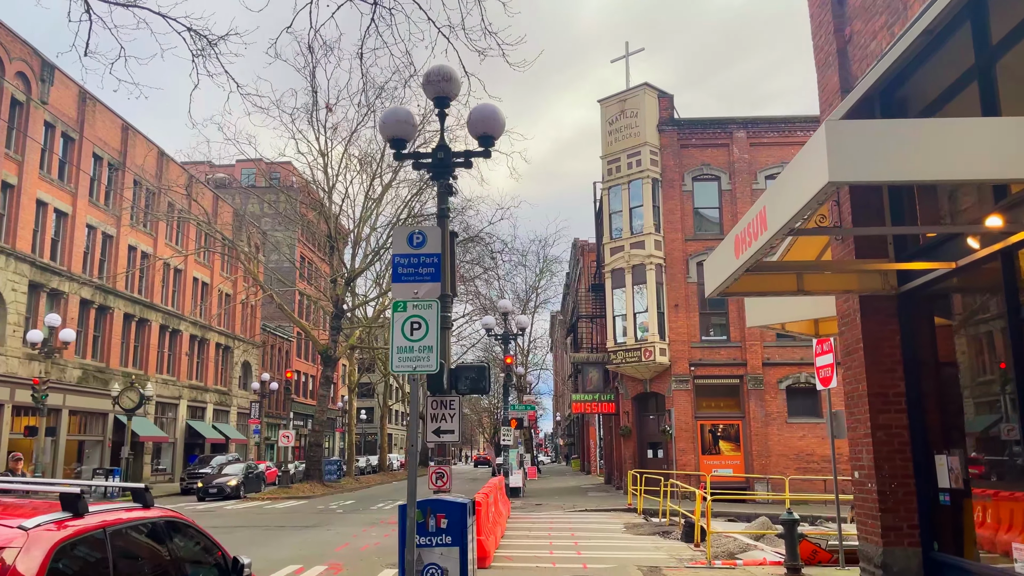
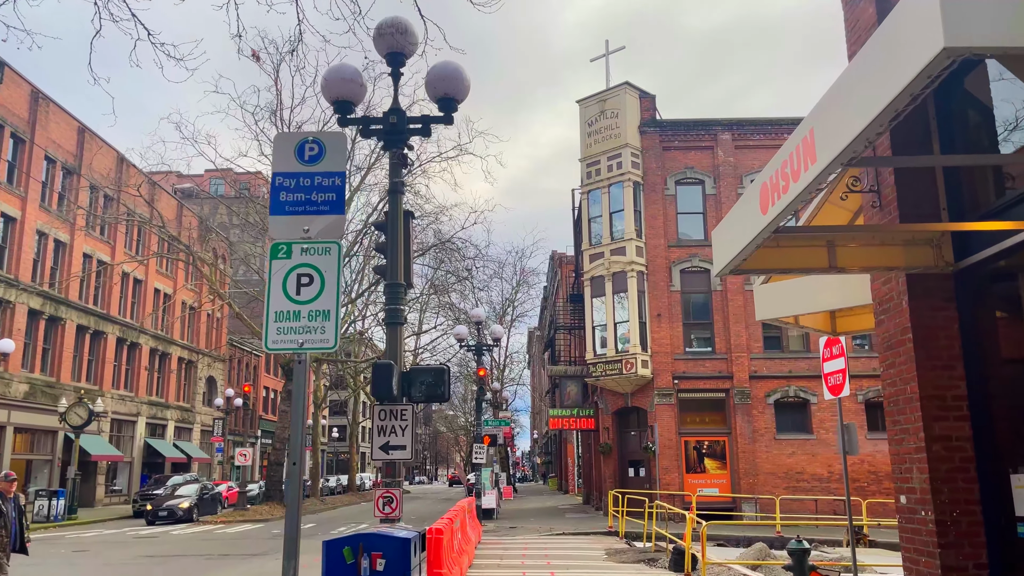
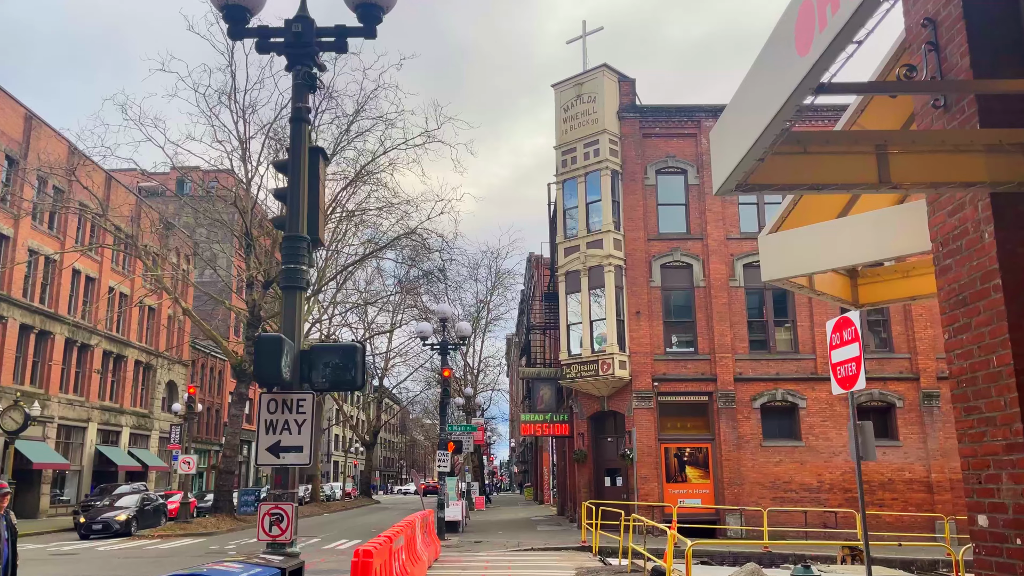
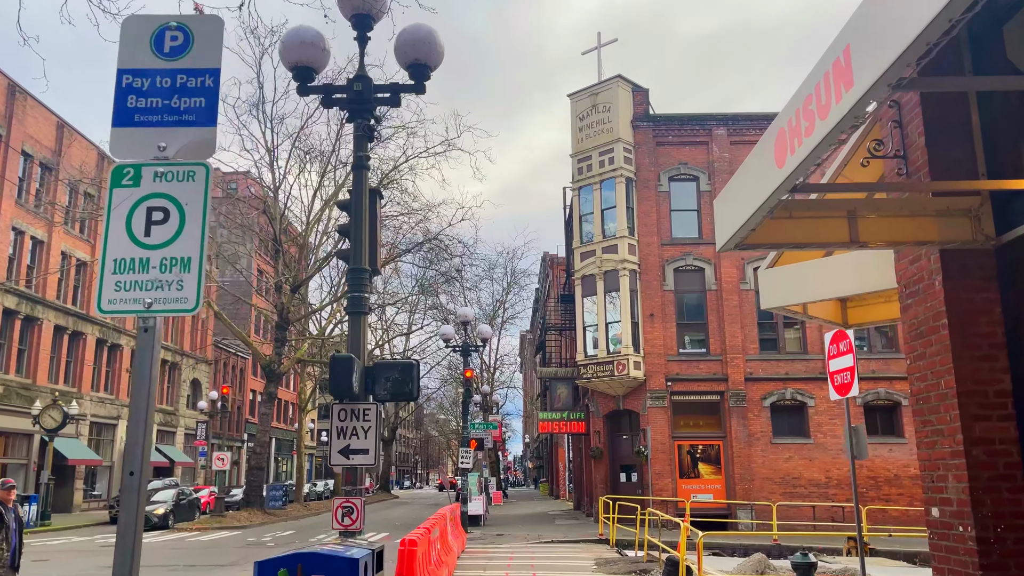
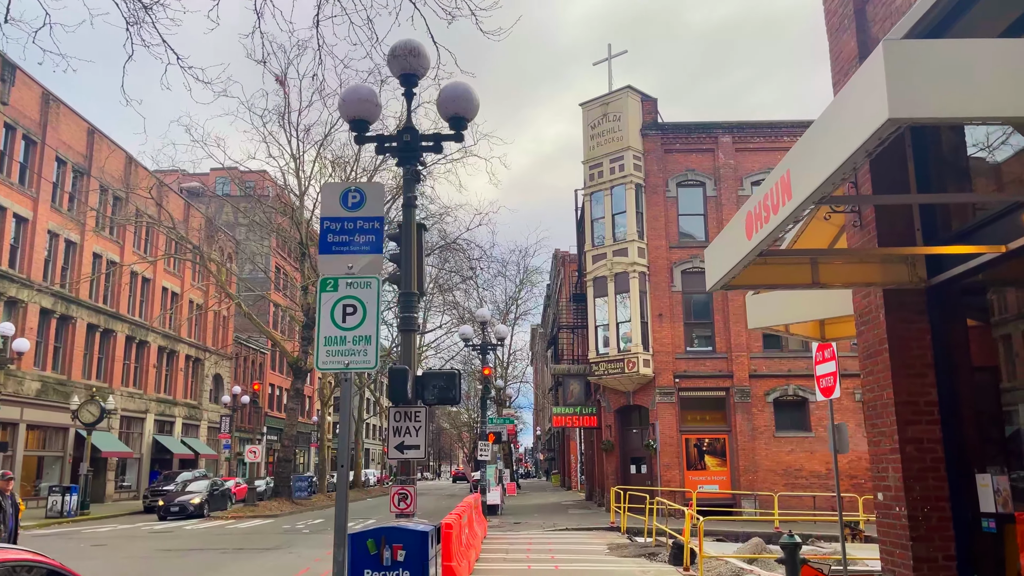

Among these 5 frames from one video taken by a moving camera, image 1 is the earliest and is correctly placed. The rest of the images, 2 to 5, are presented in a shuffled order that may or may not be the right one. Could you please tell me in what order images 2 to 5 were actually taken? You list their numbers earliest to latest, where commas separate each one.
5, 2, 4, 3
